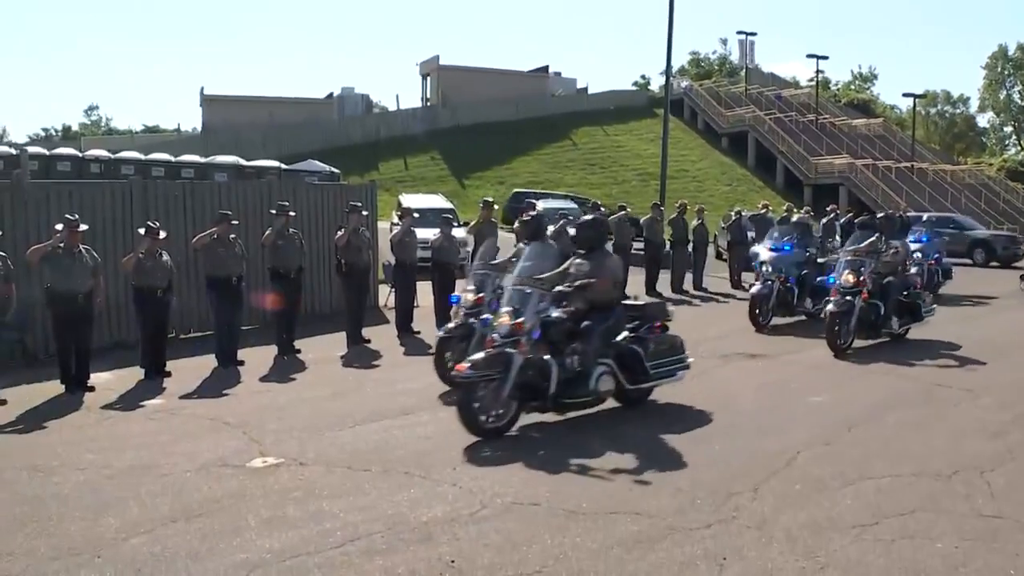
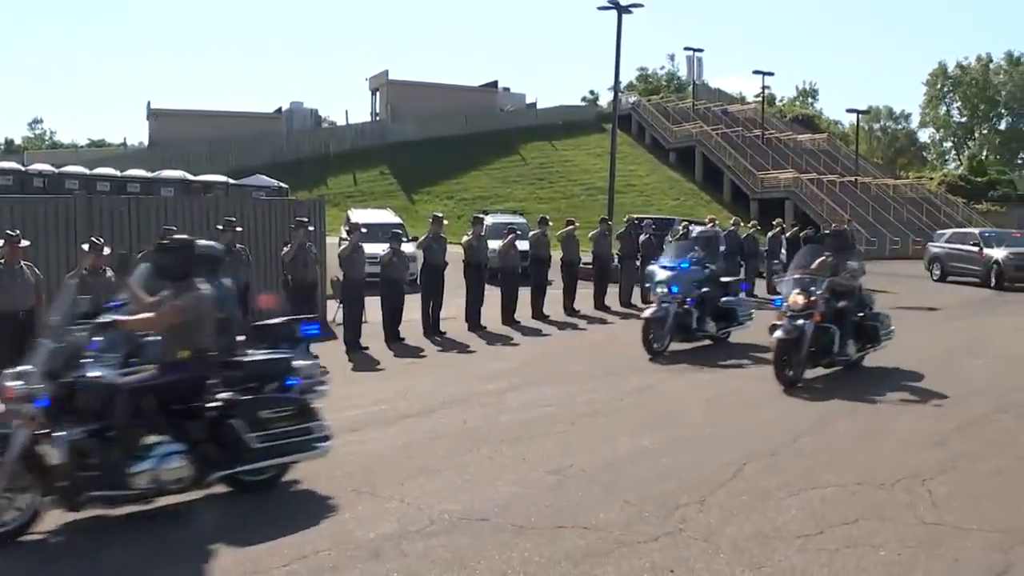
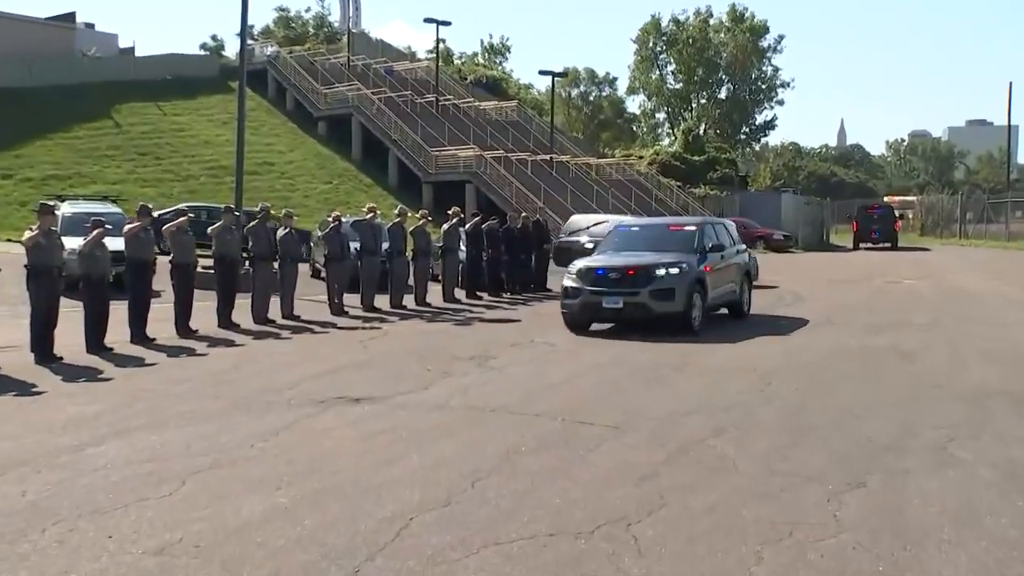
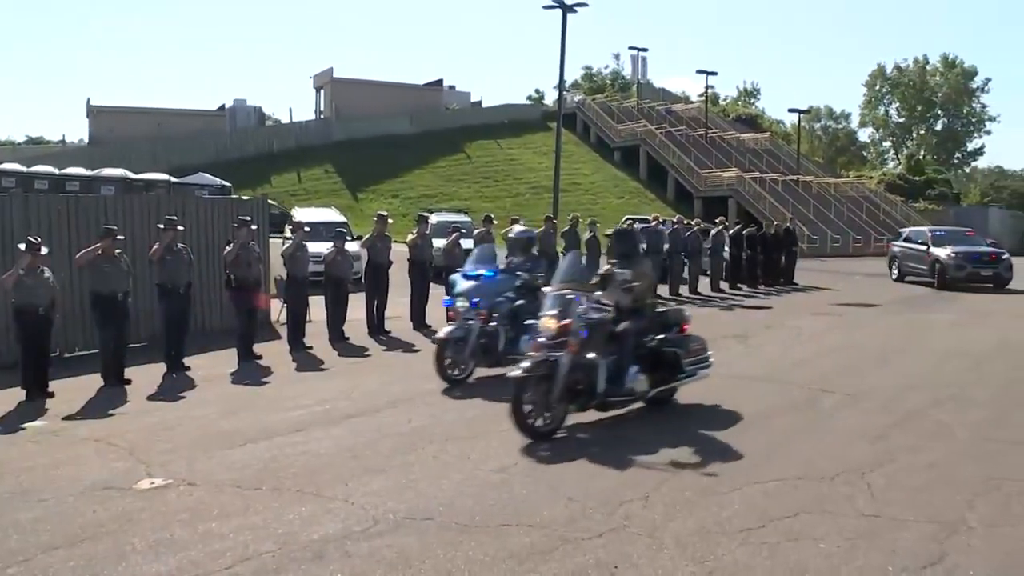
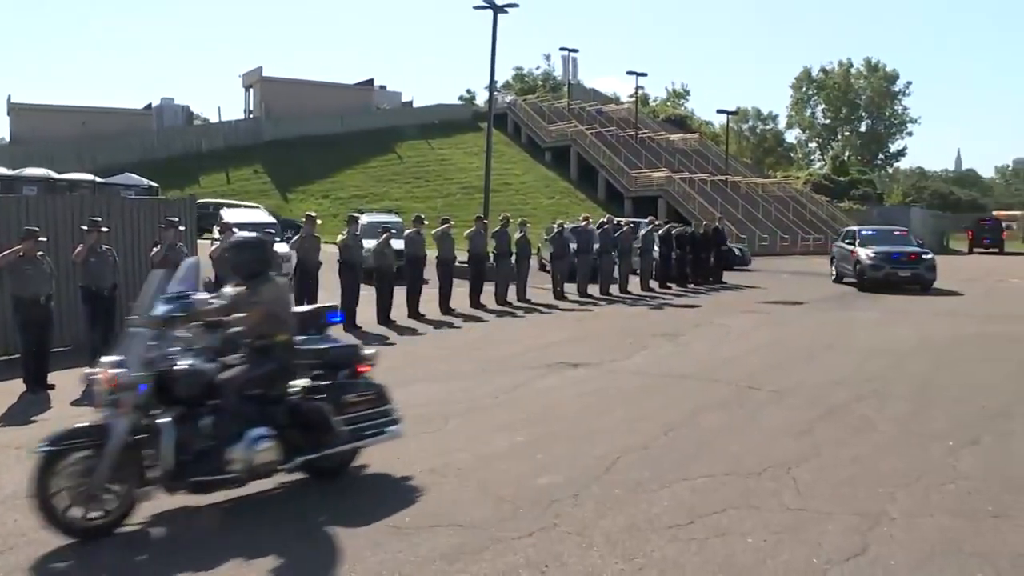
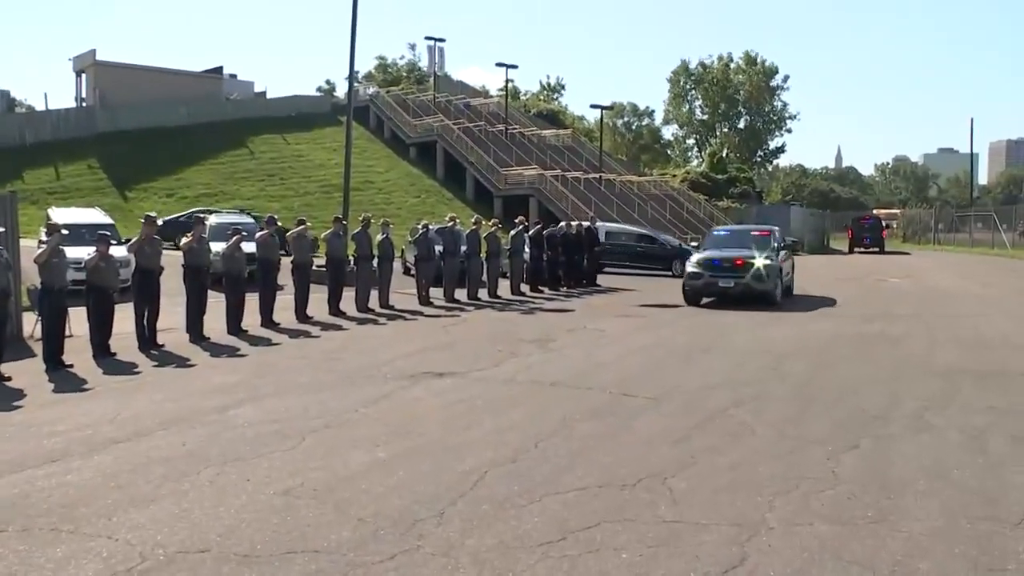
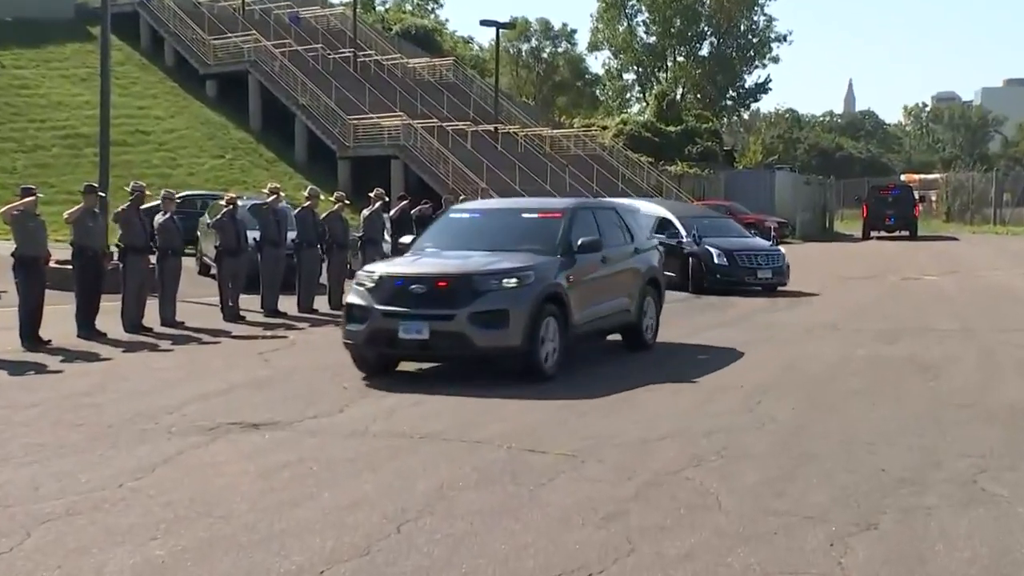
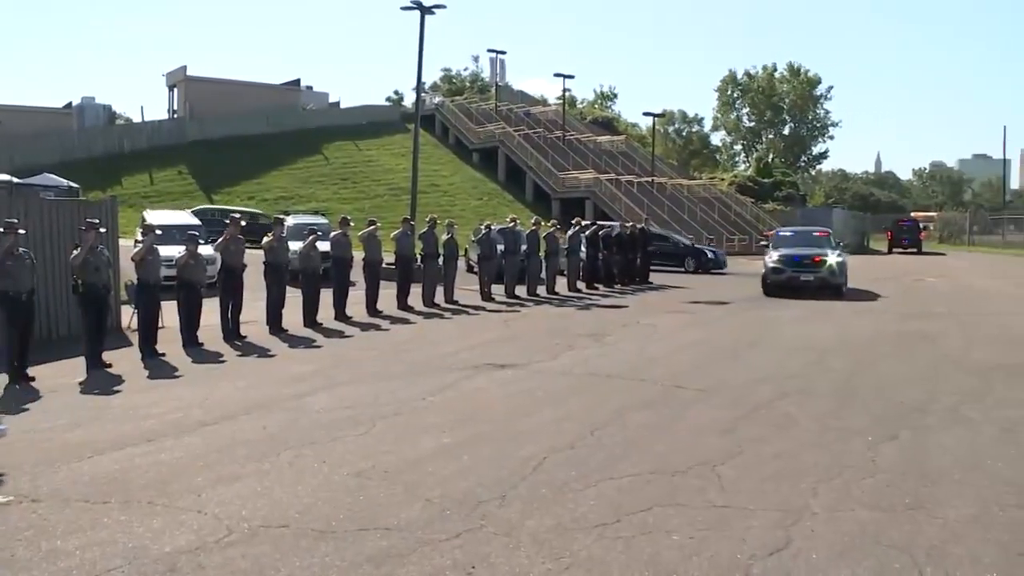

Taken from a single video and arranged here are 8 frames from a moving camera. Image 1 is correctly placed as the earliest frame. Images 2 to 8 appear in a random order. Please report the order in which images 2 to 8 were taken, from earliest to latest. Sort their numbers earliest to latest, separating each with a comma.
2, 4, 5, 8, 6, 3, 7
